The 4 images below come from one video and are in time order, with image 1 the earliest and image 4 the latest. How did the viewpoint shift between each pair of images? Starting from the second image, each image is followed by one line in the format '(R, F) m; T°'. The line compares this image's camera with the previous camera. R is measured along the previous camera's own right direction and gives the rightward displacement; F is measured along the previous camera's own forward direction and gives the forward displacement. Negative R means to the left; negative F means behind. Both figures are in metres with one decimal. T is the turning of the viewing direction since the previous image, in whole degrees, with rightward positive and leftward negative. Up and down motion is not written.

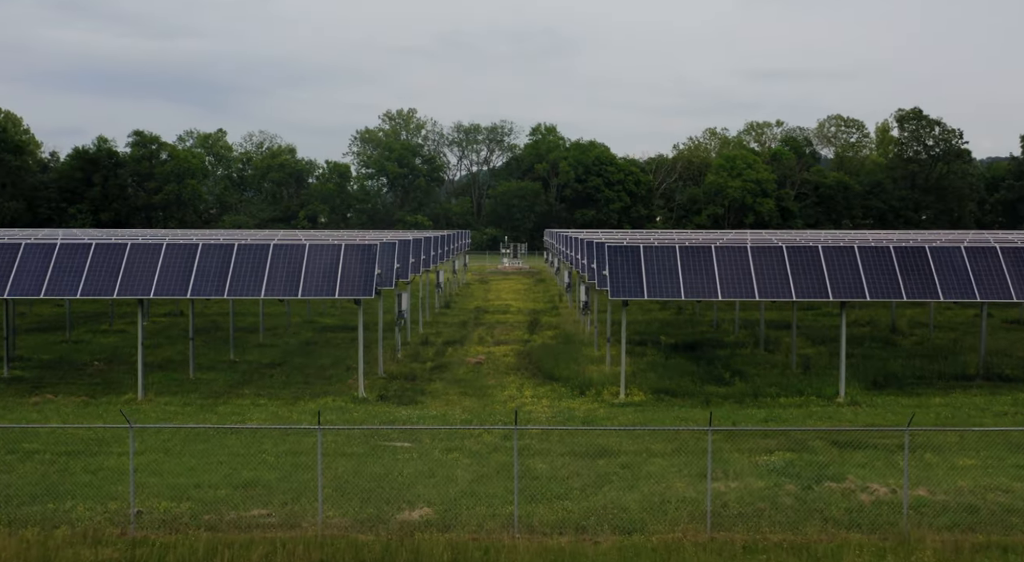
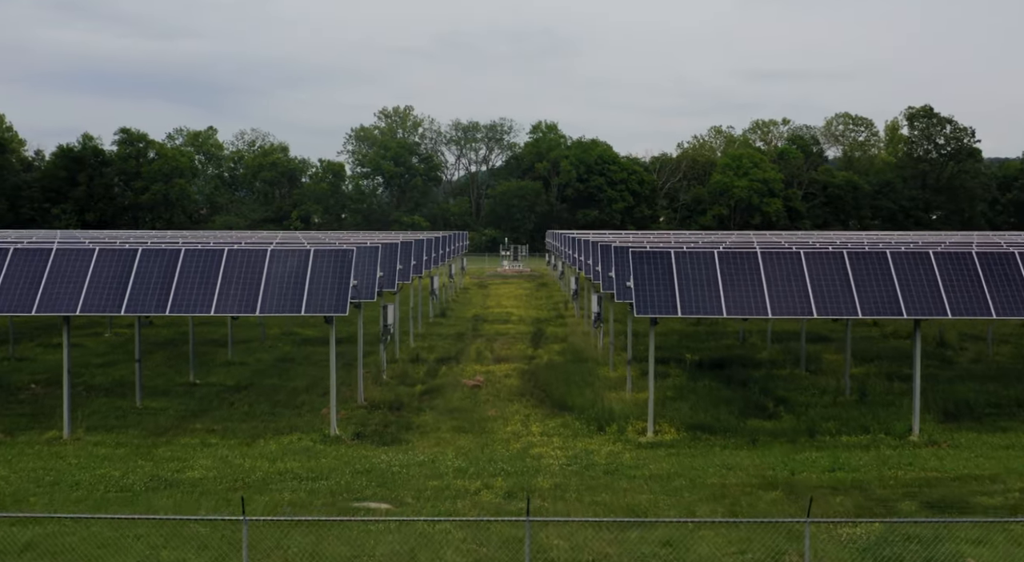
(-0.1, +3.5) m; 0°
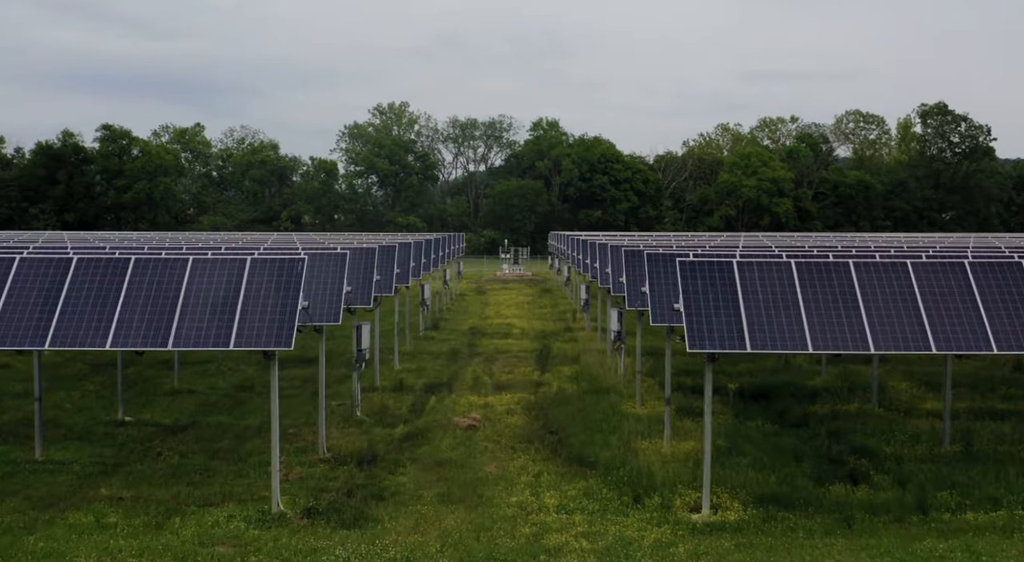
(-0.1, +4.4) m; 0°
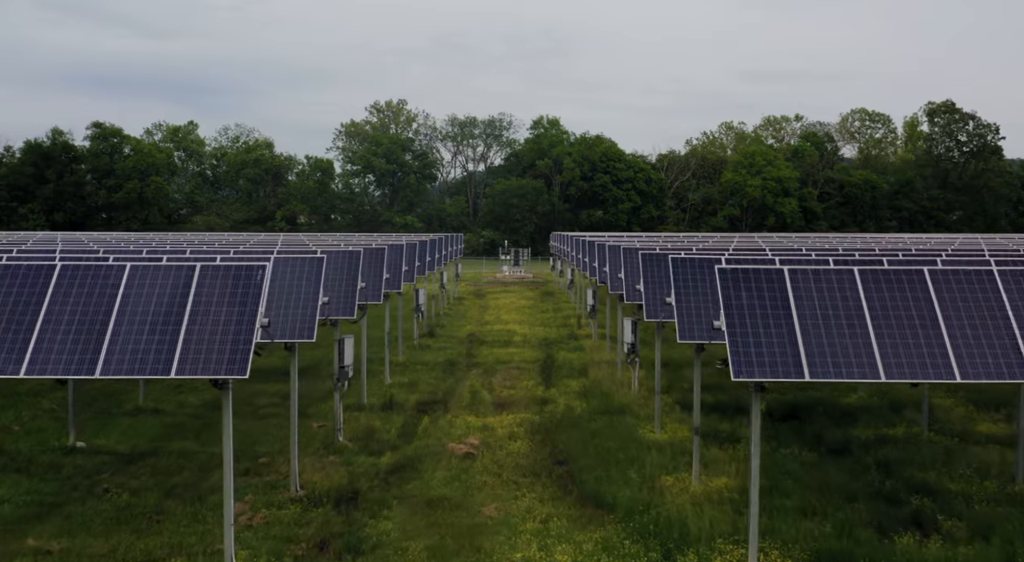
(-0.1, +2.2) m; 0°
